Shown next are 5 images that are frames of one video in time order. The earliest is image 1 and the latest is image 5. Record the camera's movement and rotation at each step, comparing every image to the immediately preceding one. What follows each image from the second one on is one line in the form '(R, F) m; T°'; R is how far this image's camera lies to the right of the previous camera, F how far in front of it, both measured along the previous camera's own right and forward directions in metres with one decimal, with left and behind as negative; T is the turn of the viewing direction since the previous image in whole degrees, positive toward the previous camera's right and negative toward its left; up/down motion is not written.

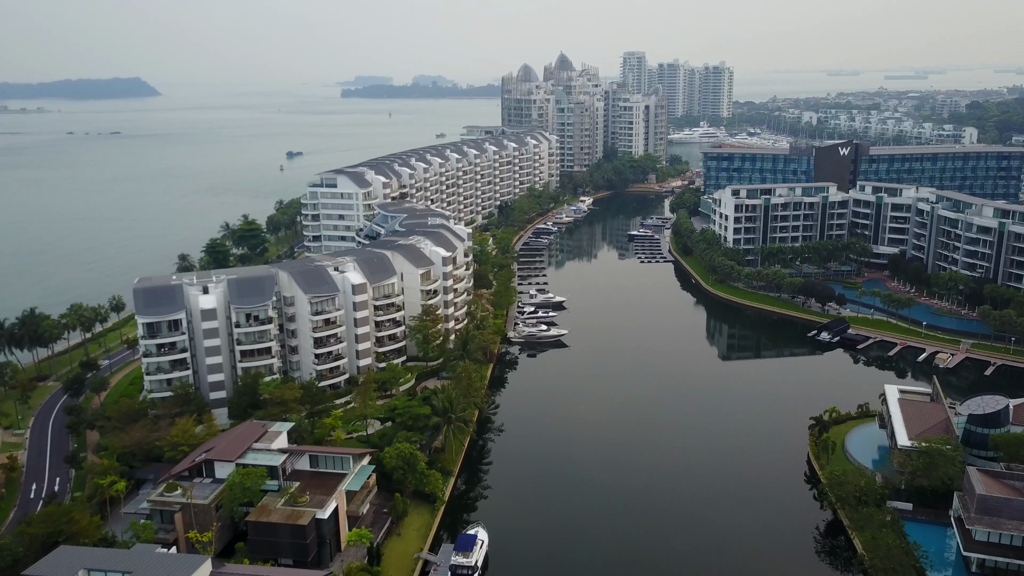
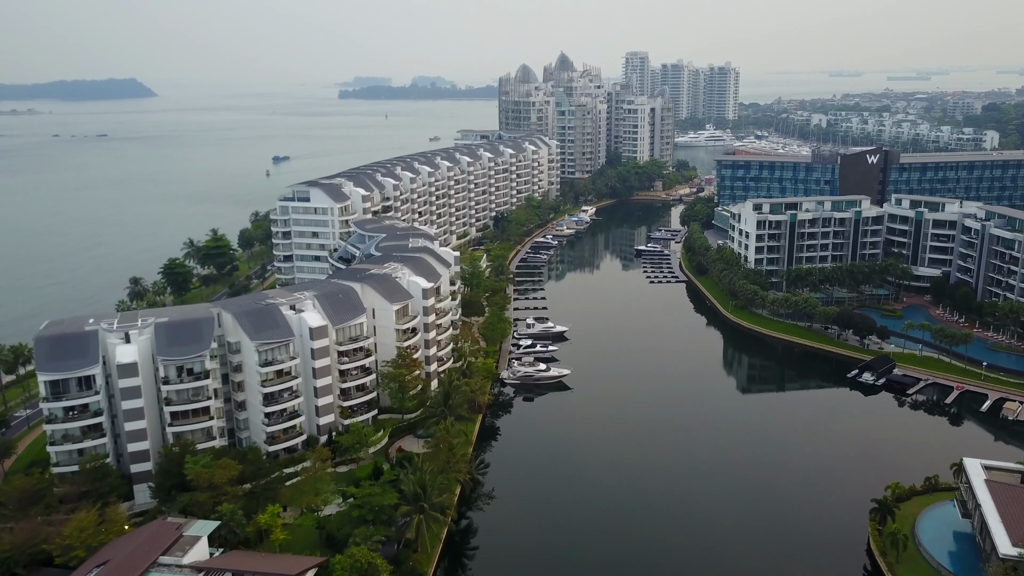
(+0.6, +9.2) m; 0°
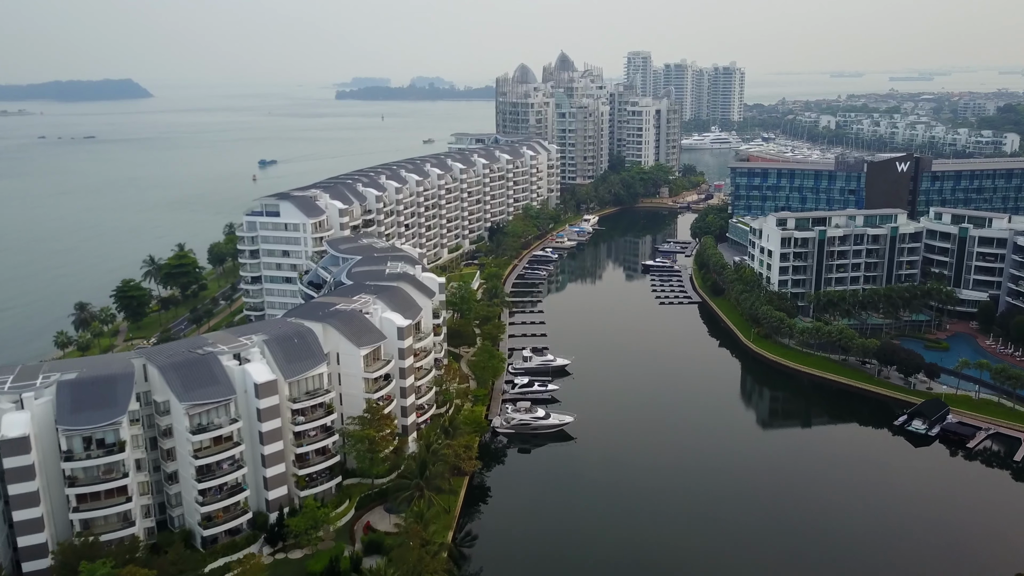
(+0.5, +8.1) m; 0°
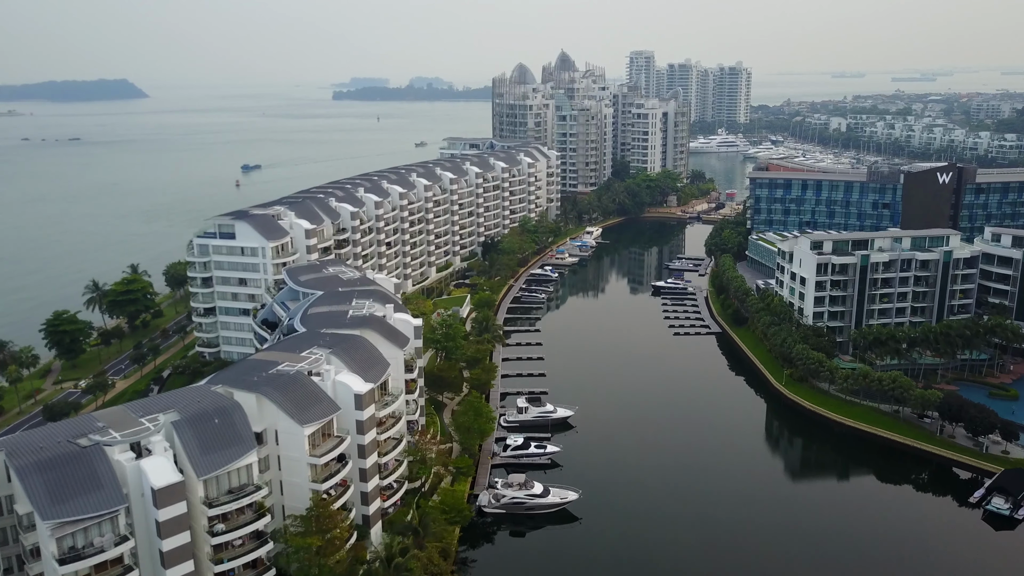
(+0.6, +9.2) m; 0°
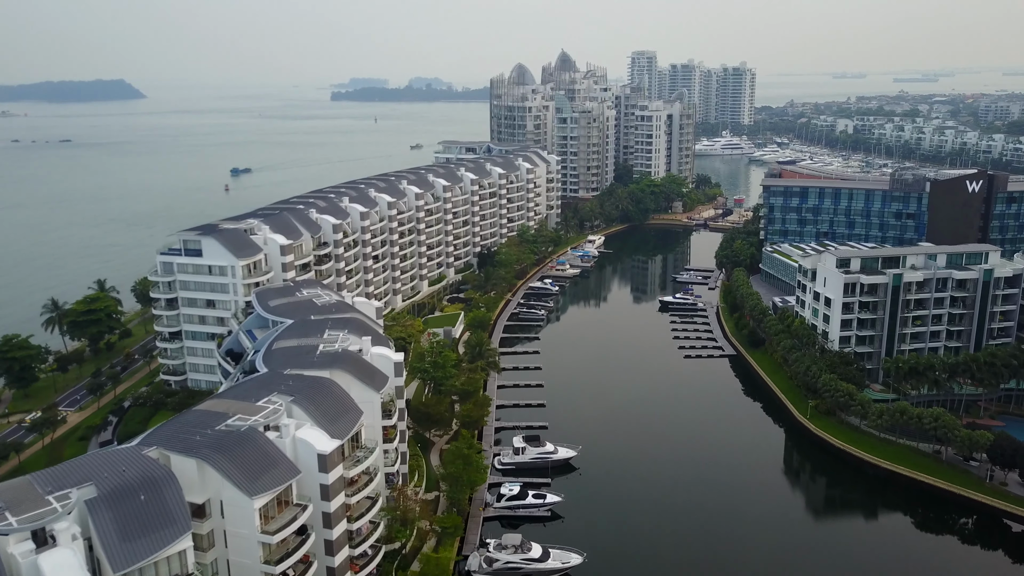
(+0.3, +5.4) m; 0°
